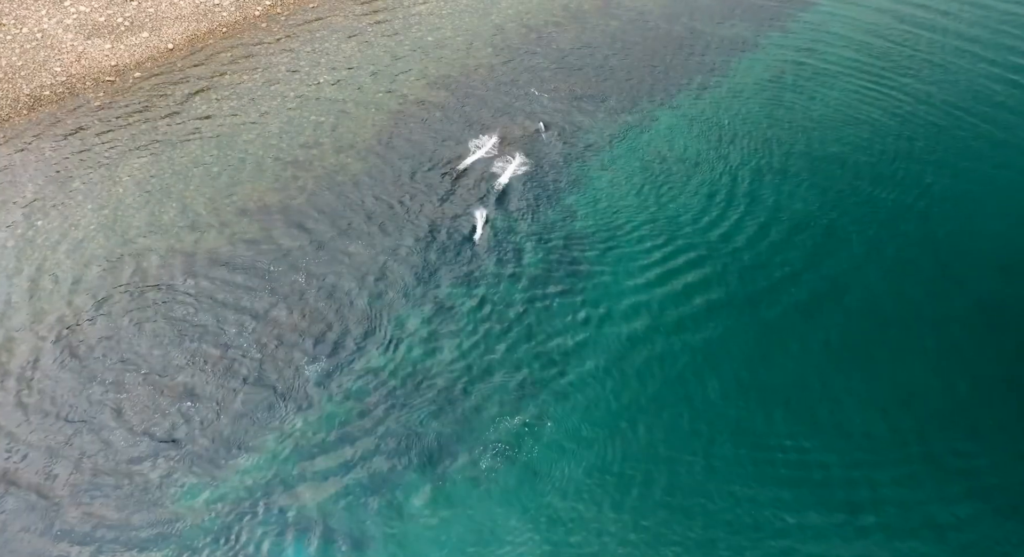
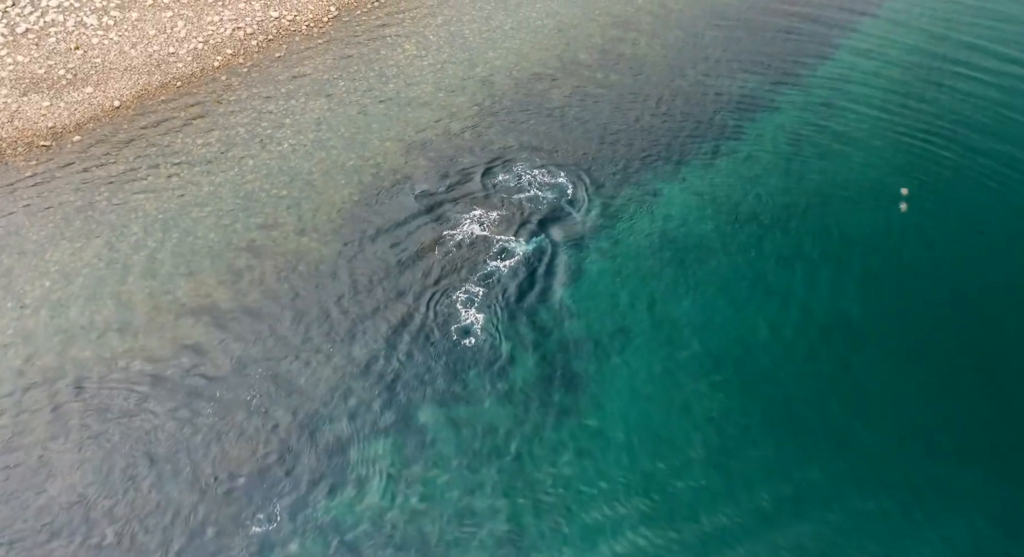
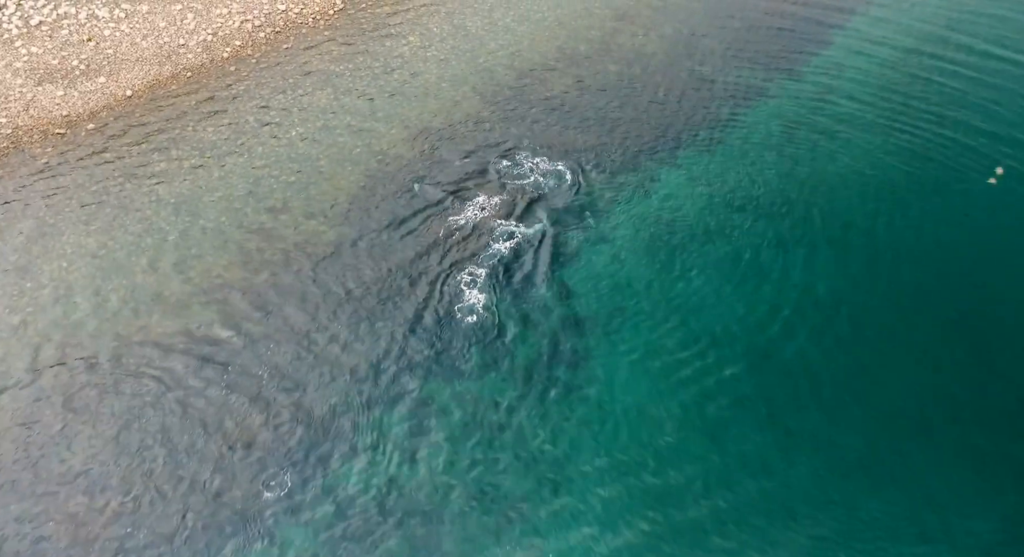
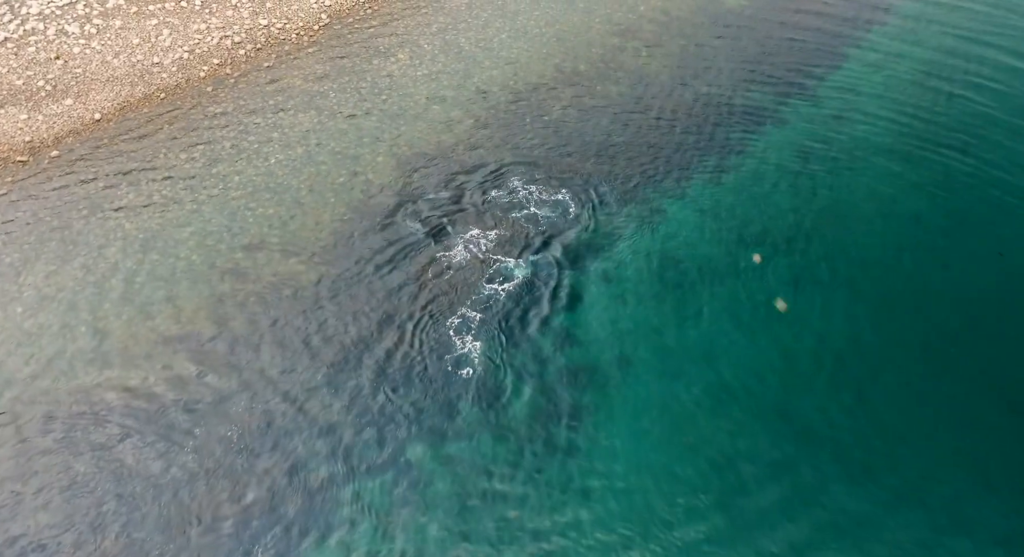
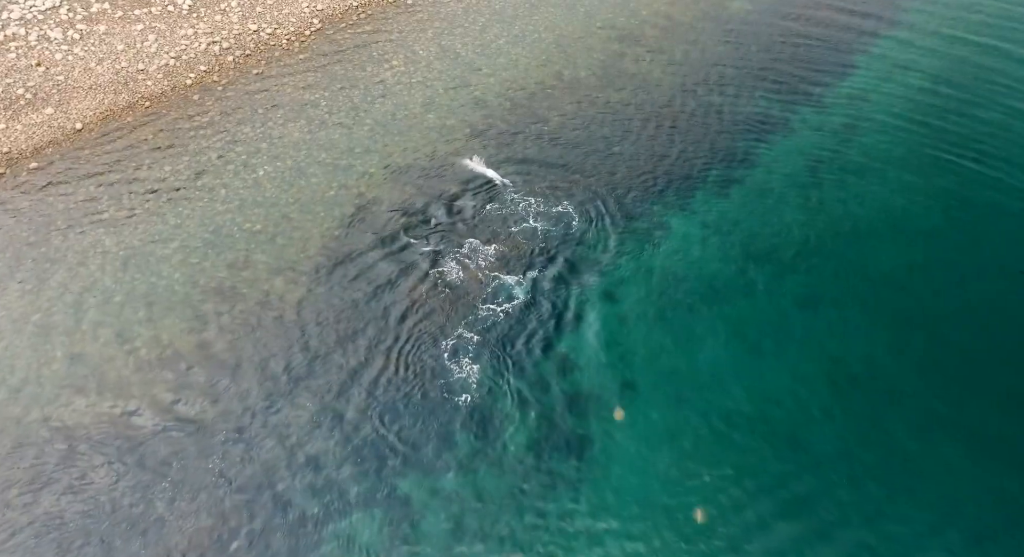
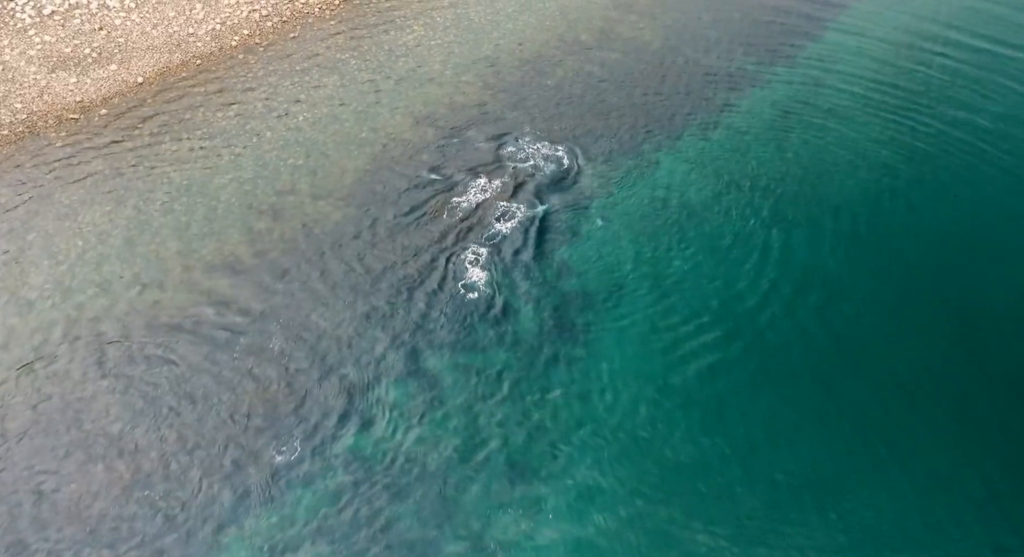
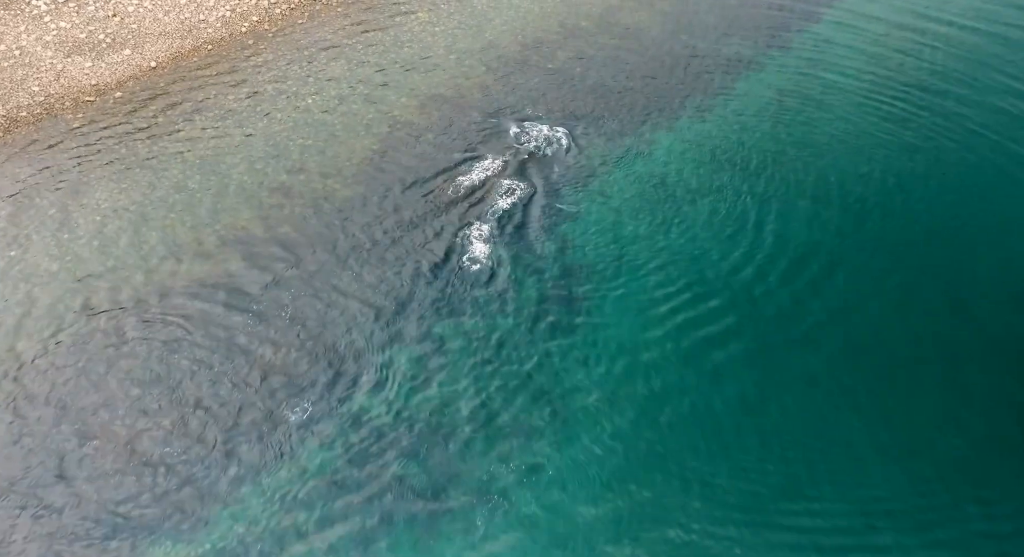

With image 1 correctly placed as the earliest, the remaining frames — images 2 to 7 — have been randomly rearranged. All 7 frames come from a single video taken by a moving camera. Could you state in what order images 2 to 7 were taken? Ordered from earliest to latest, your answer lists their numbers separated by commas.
7, 6, 3, 2, 4, 5
